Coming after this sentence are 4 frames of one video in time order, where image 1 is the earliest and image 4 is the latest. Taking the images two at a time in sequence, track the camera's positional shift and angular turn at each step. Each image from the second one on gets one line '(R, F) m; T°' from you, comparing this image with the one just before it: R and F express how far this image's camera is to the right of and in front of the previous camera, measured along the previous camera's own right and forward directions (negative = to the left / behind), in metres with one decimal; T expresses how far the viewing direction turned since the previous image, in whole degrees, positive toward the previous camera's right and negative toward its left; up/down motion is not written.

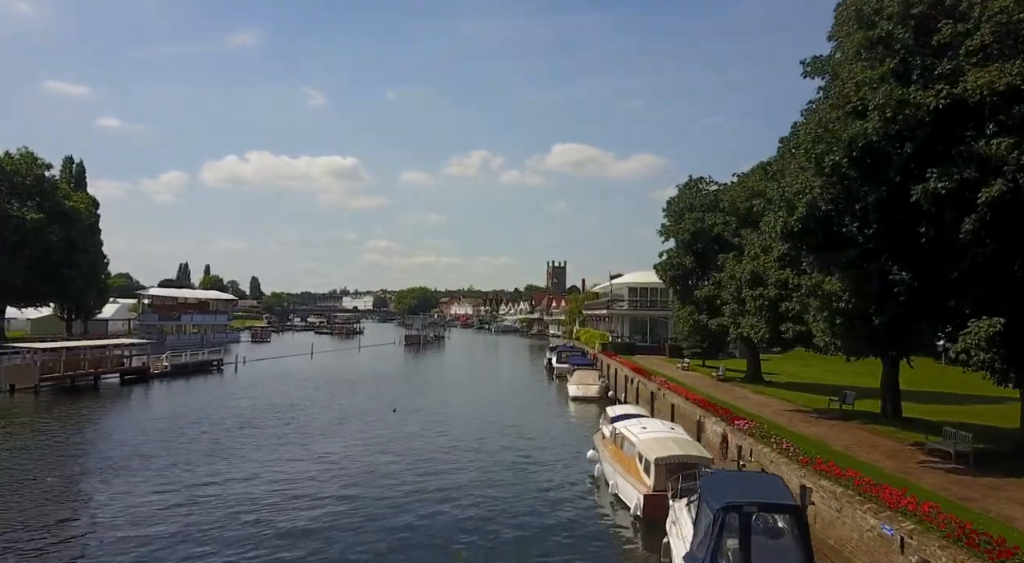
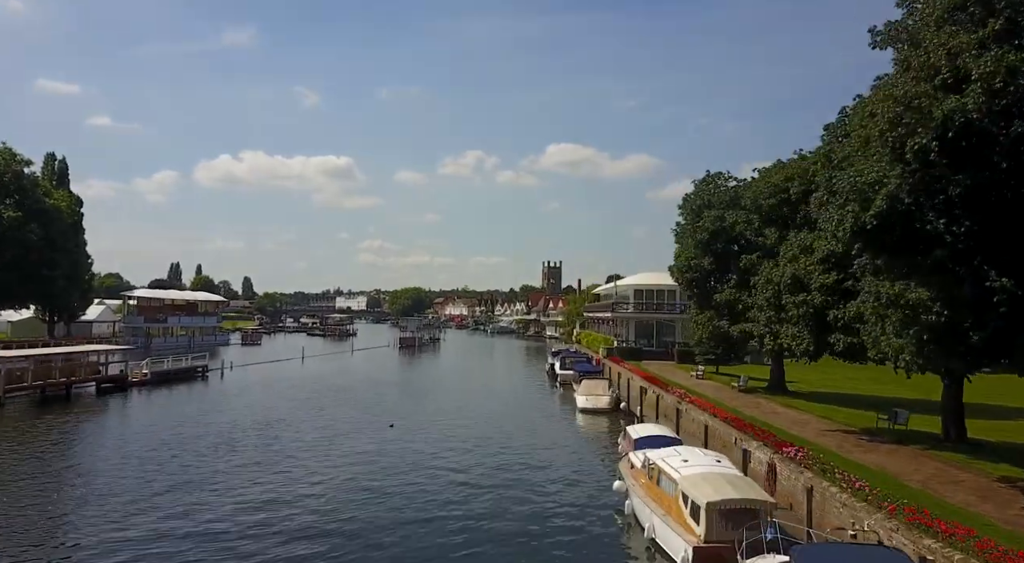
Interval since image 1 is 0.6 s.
(-0.6, +3.1) m; 0°
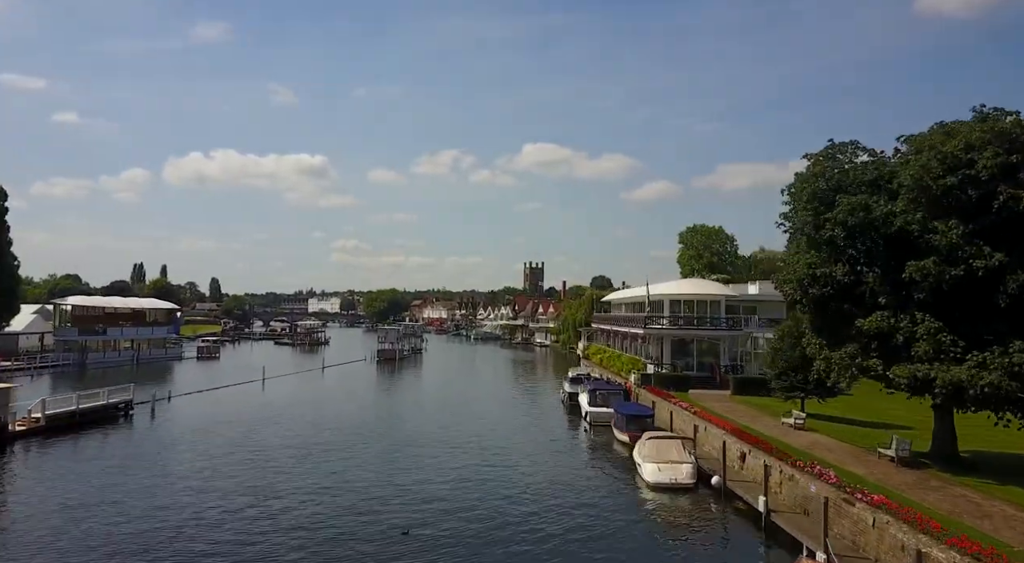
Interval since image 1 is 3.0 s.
(-2.6, +12.9) m; +2°
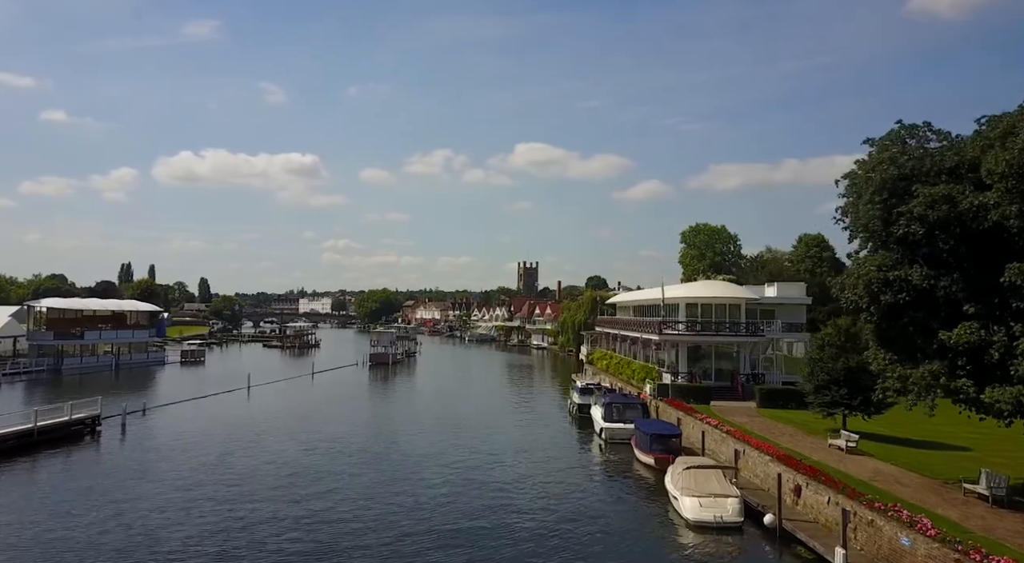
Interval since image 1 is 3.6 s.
(-0.9, +4.1) m; +1°
